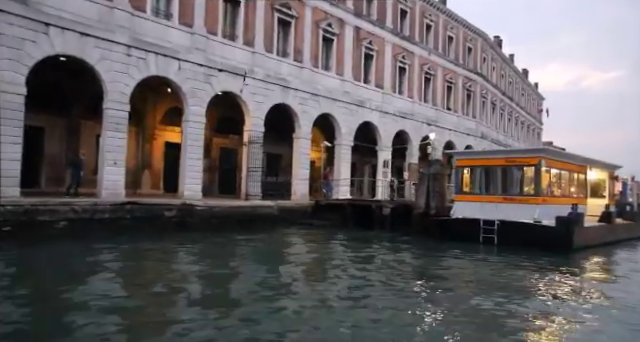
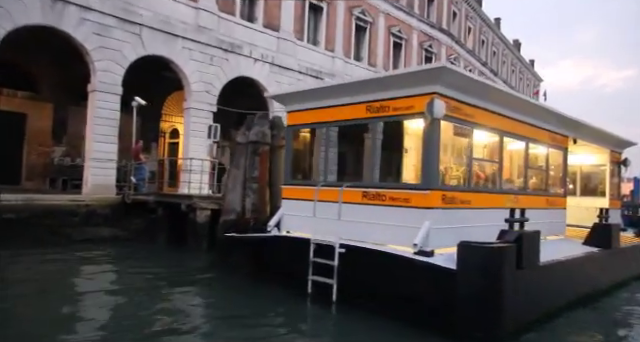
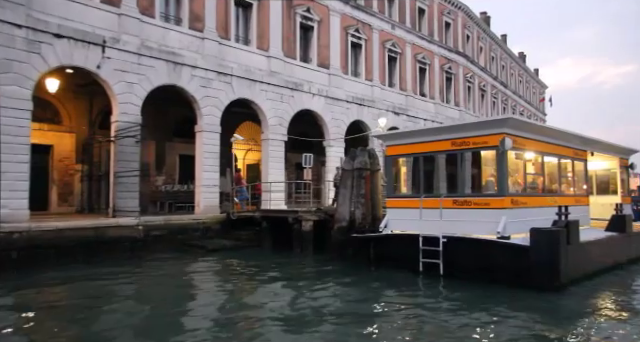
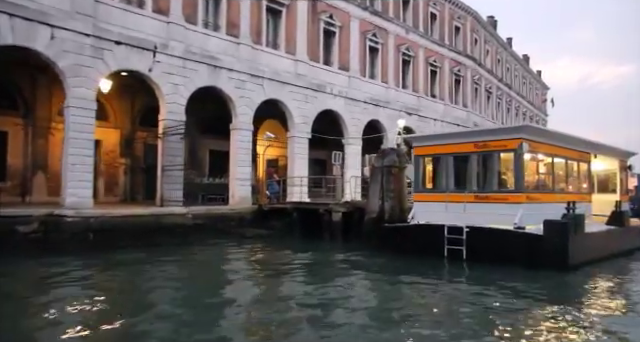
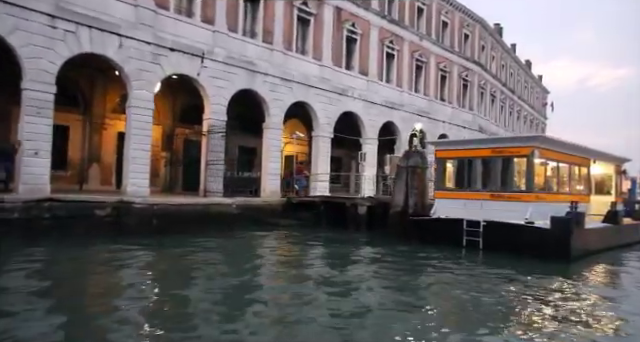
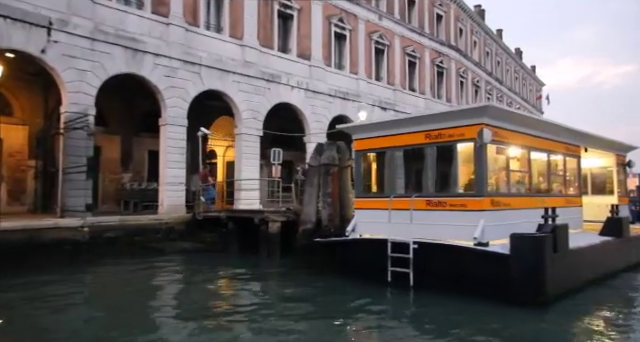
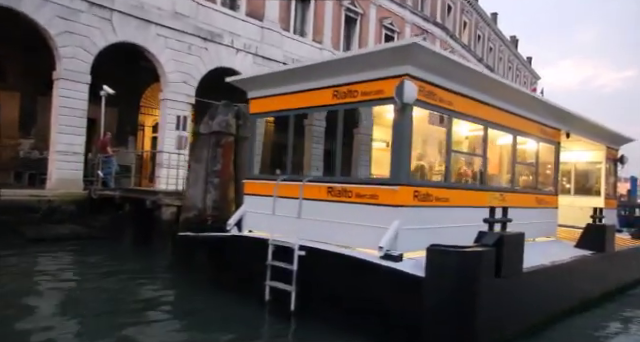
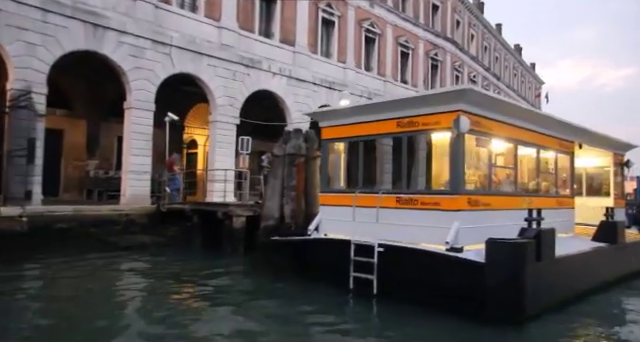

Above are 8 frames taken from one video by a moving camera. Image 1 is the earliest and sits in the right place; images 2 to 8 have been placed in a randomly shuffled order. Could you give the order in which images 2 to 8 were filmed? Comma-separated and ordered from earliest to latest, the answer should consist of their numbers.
5, 4, 3, 6, 8, 2, 7
